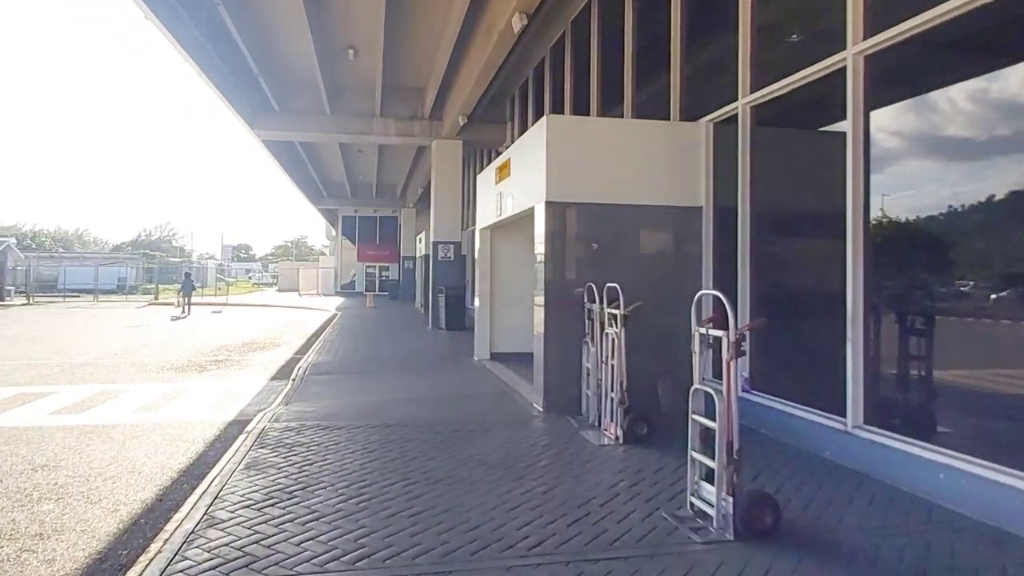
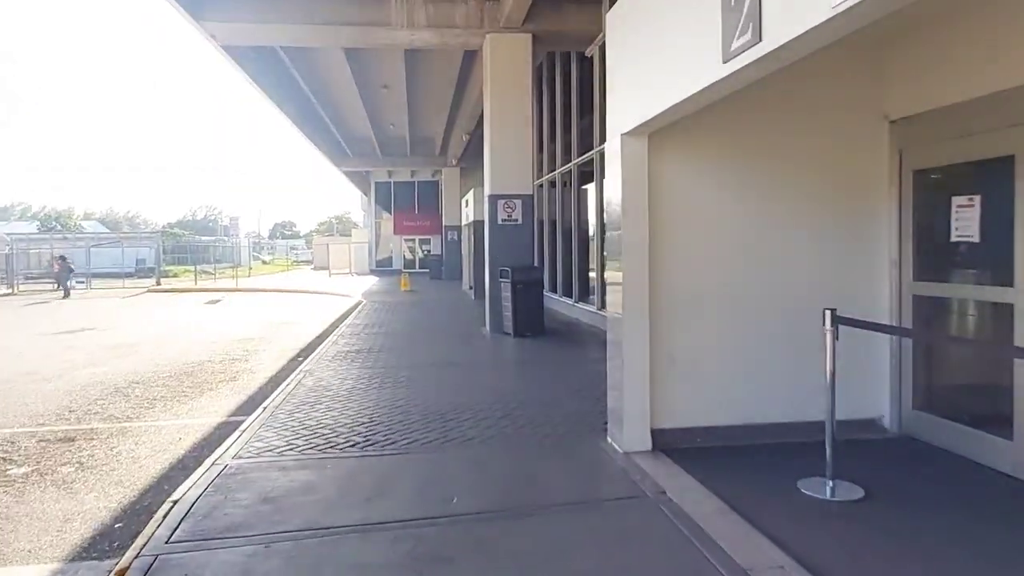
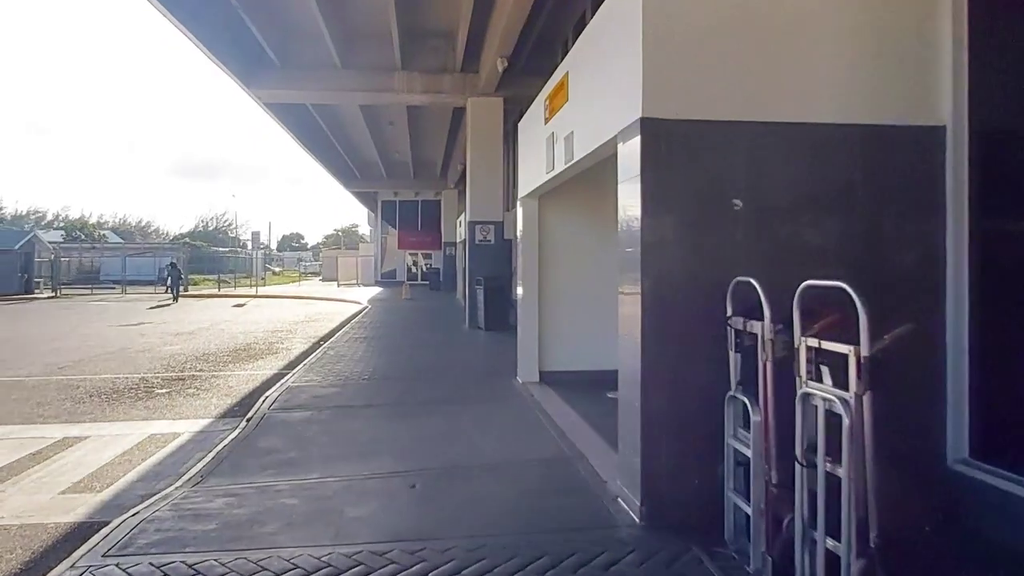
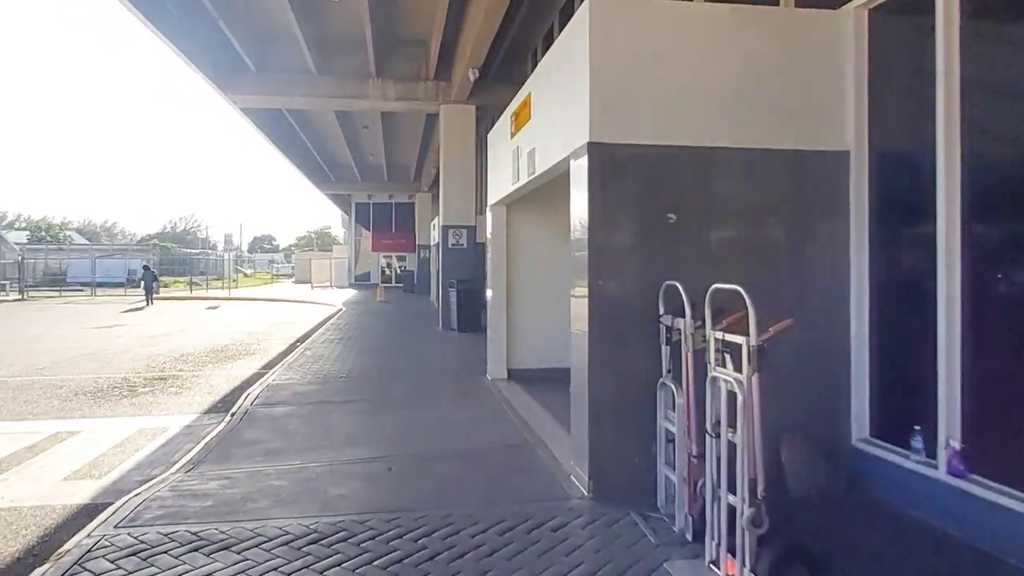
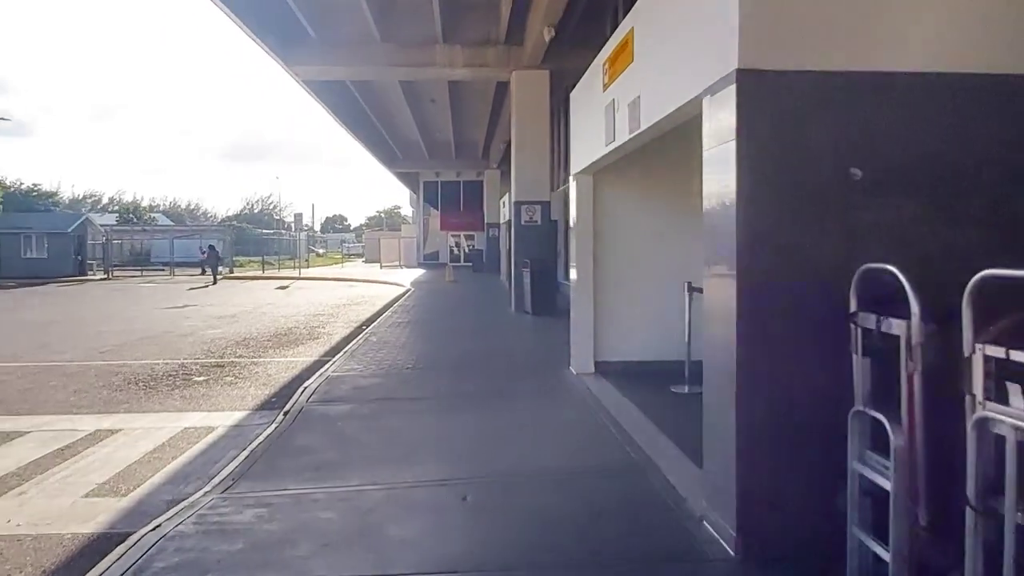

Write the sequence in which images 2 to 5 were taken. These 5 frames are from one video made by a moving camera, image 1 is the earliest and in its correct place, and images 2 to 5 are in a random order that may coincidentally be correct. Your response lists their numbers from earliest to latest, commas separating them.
4, 3, 5, 2
